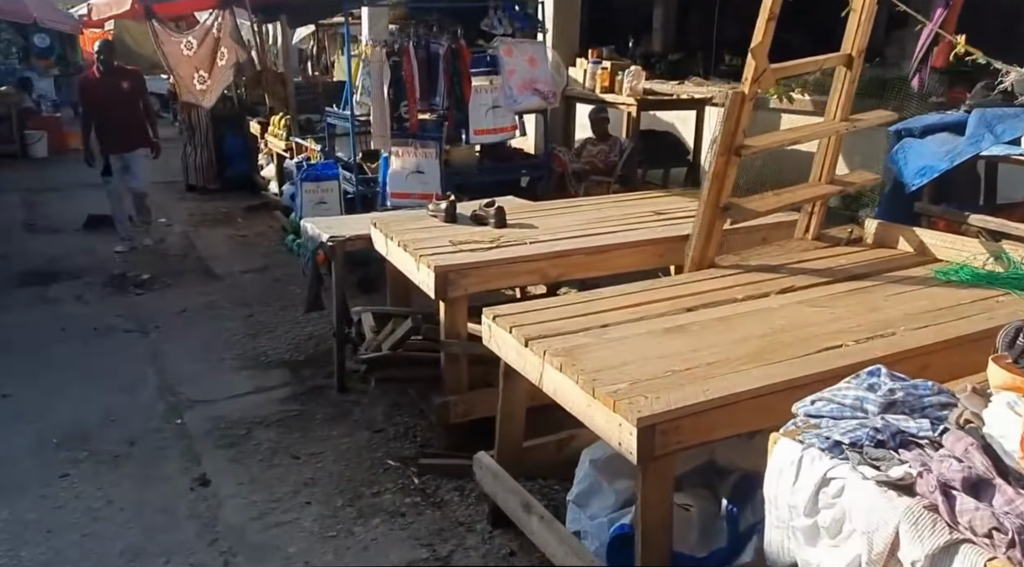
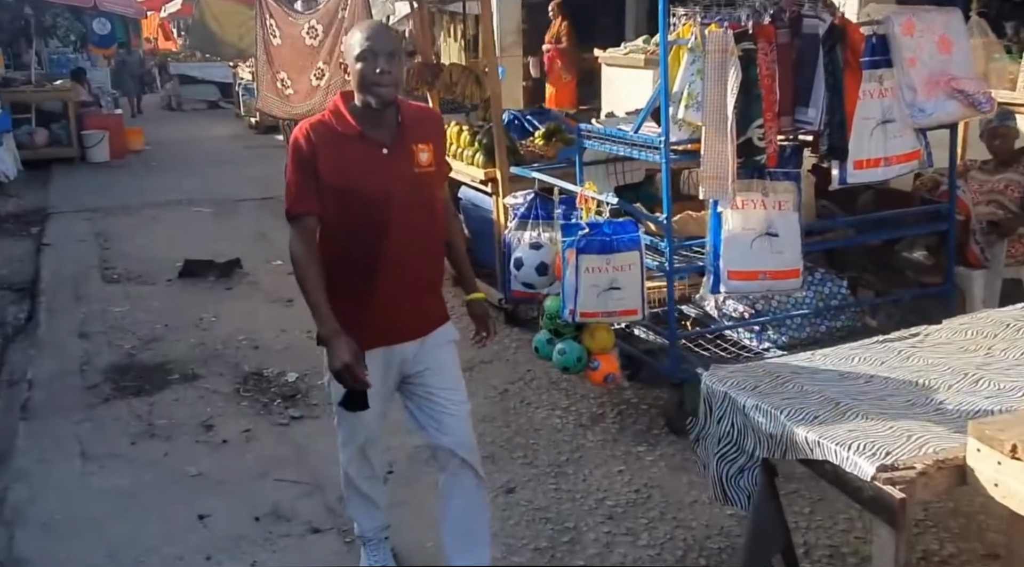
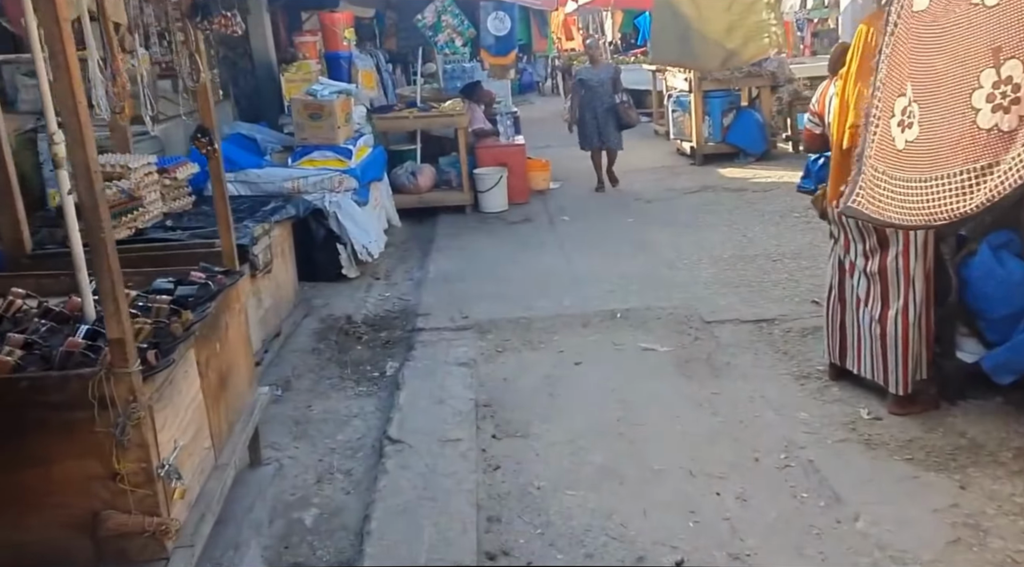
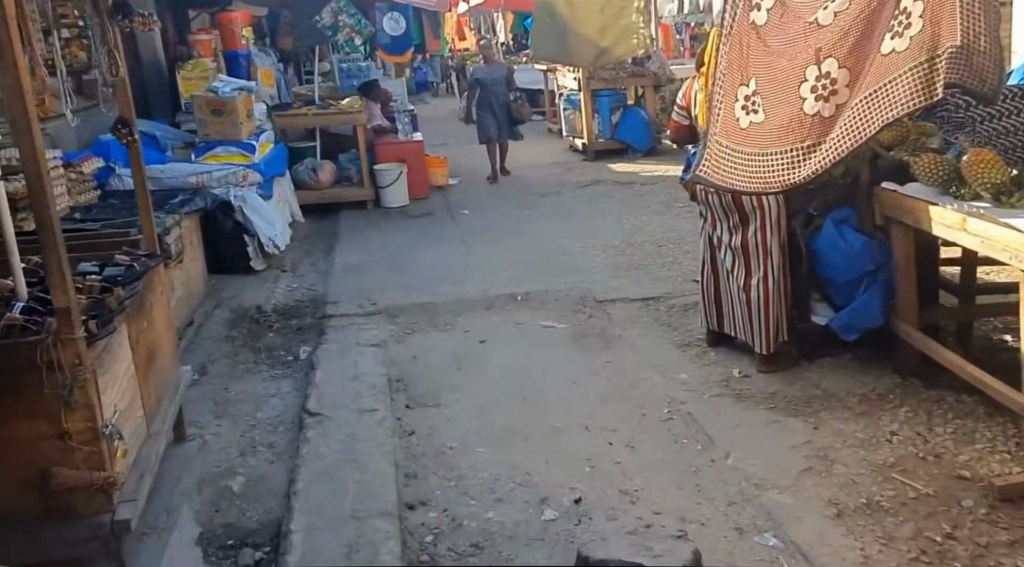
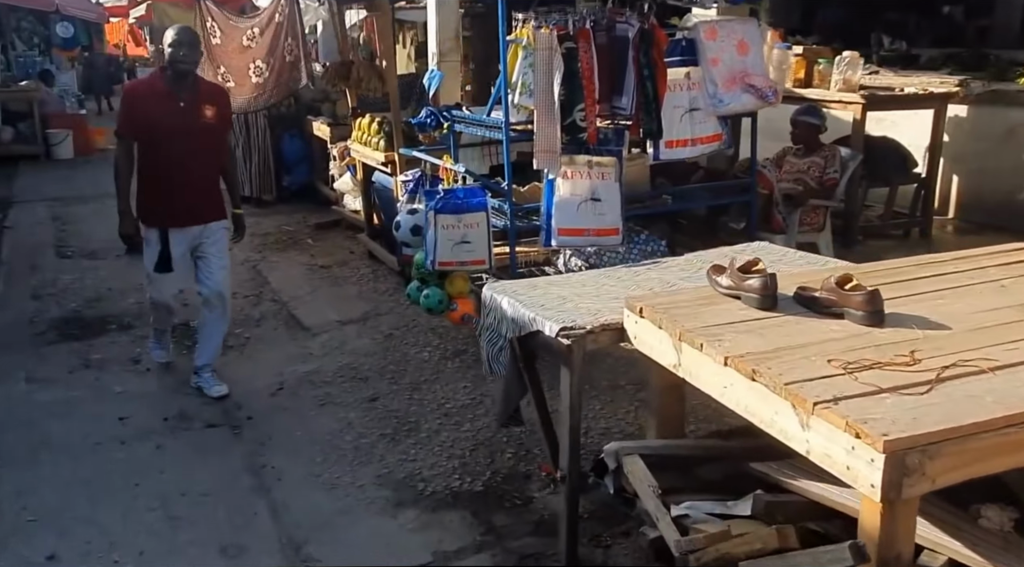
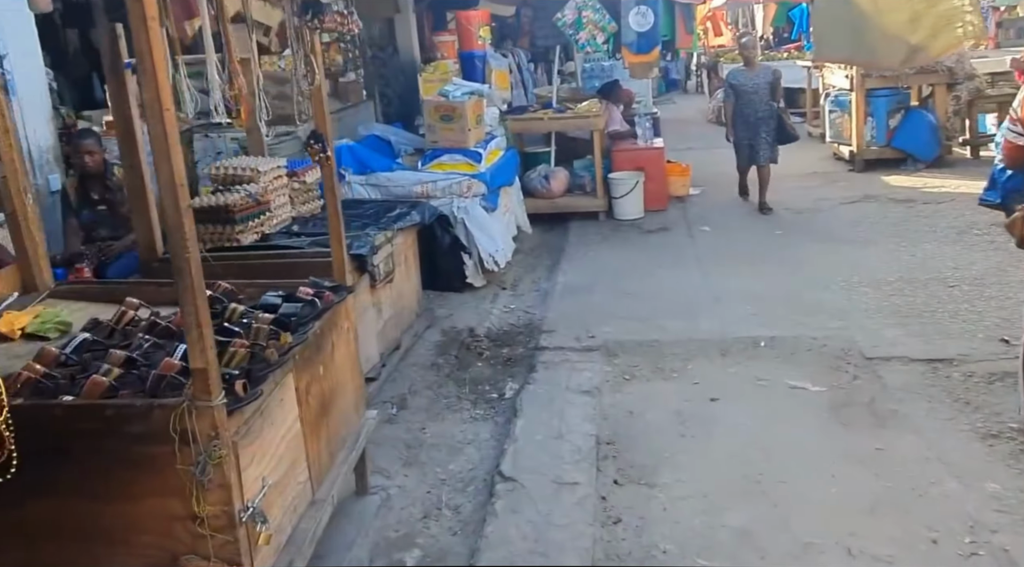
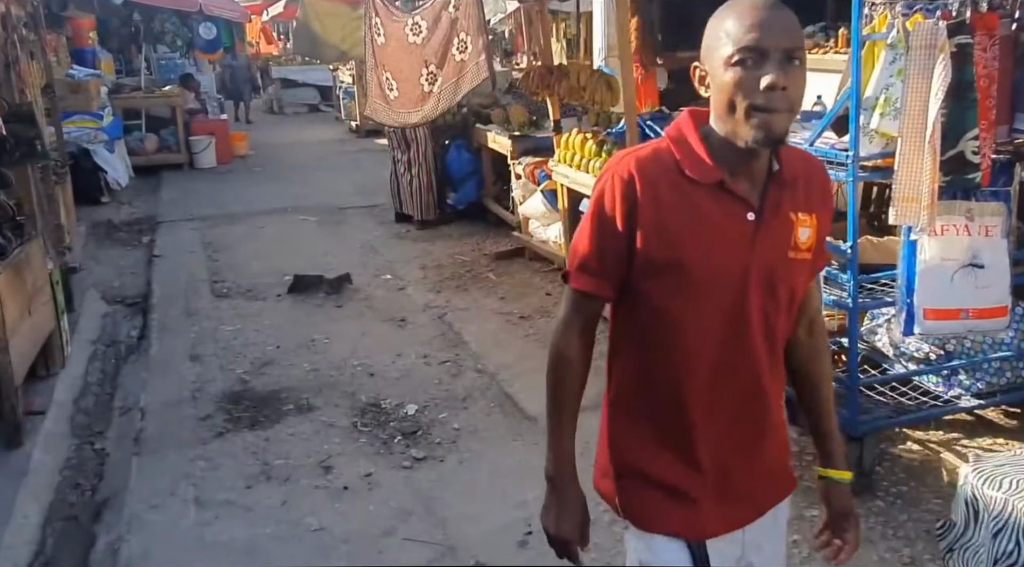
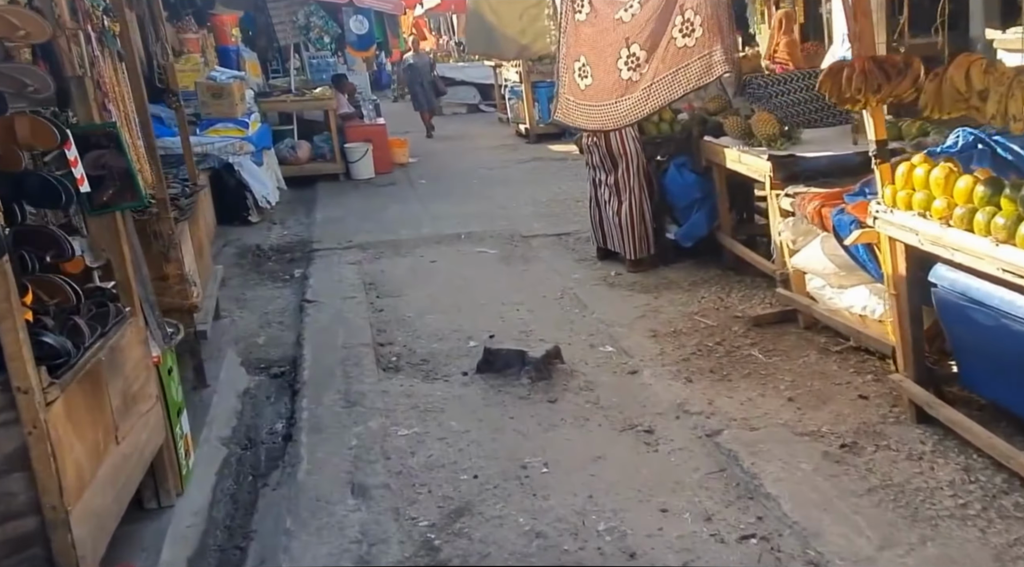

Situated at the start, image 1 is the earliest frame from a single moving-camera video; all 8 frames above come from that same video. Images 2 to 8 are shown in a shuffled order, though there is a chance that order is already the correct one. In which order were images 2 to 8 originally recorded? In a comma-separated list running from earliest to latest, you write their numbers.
5, 2, 7, 8, 4, 3, 6
